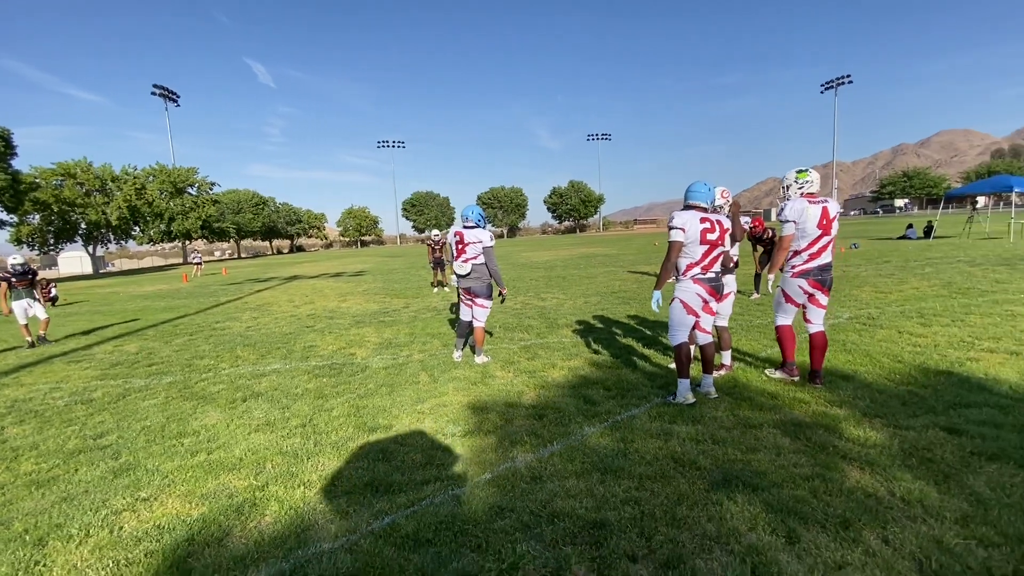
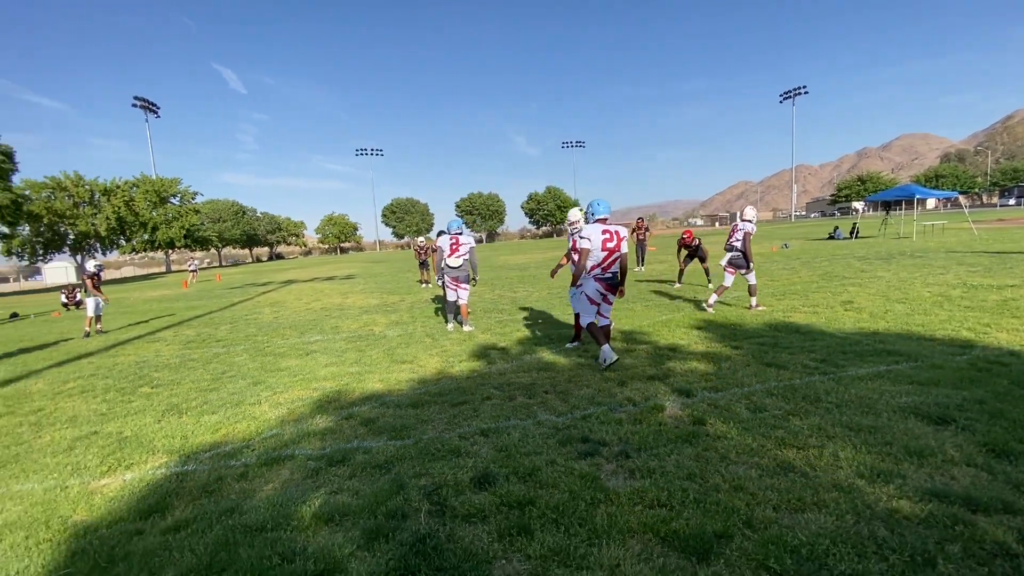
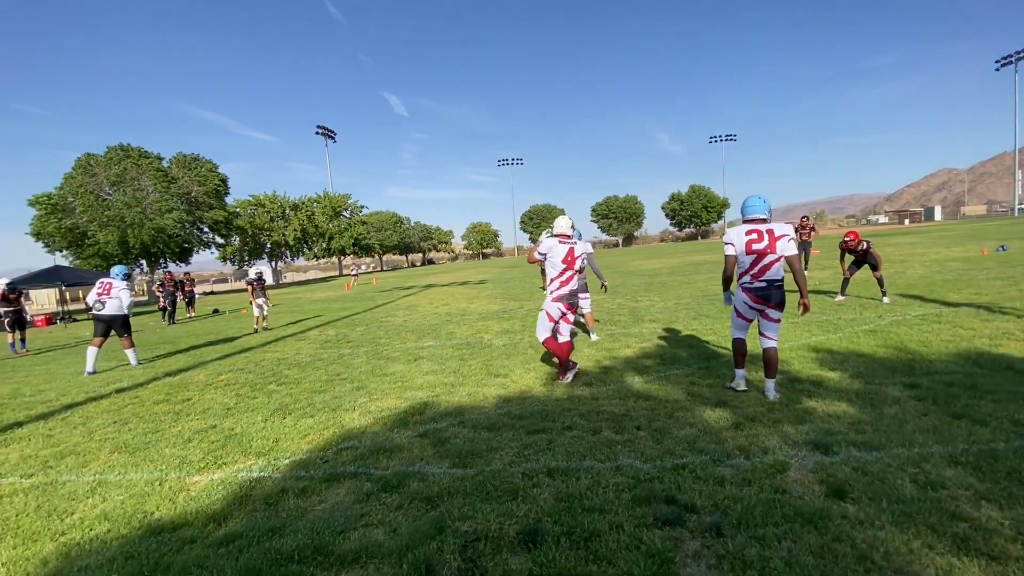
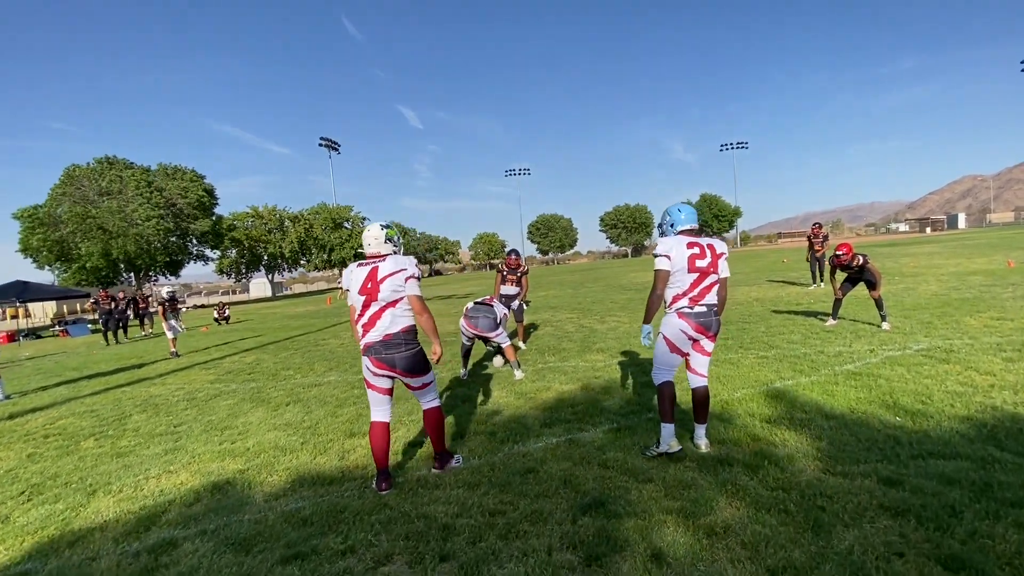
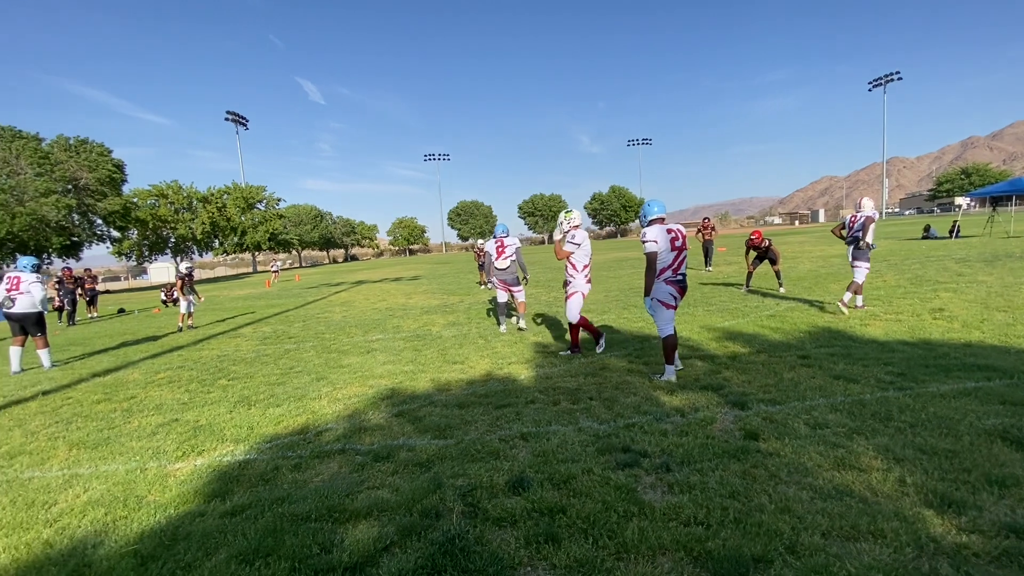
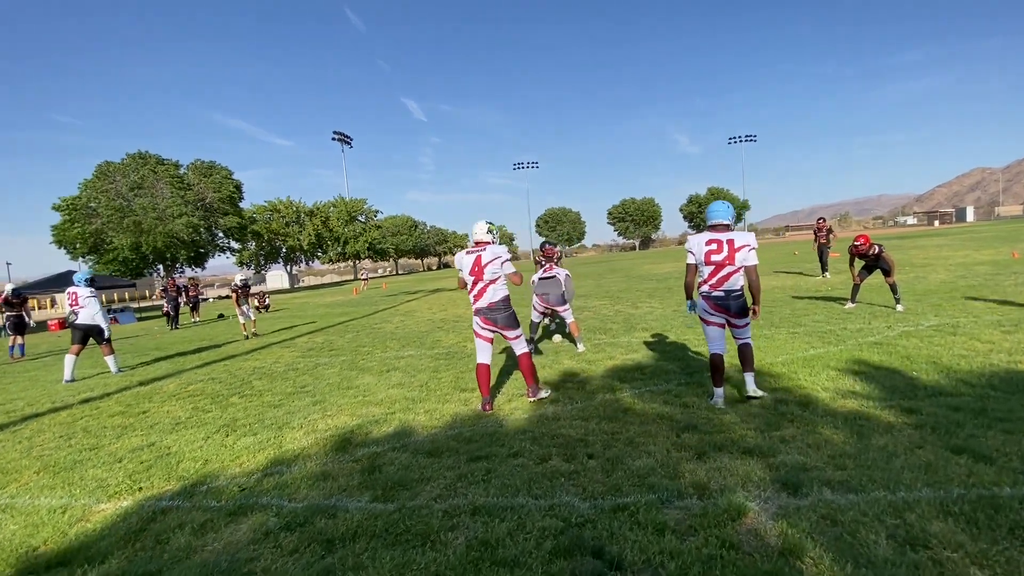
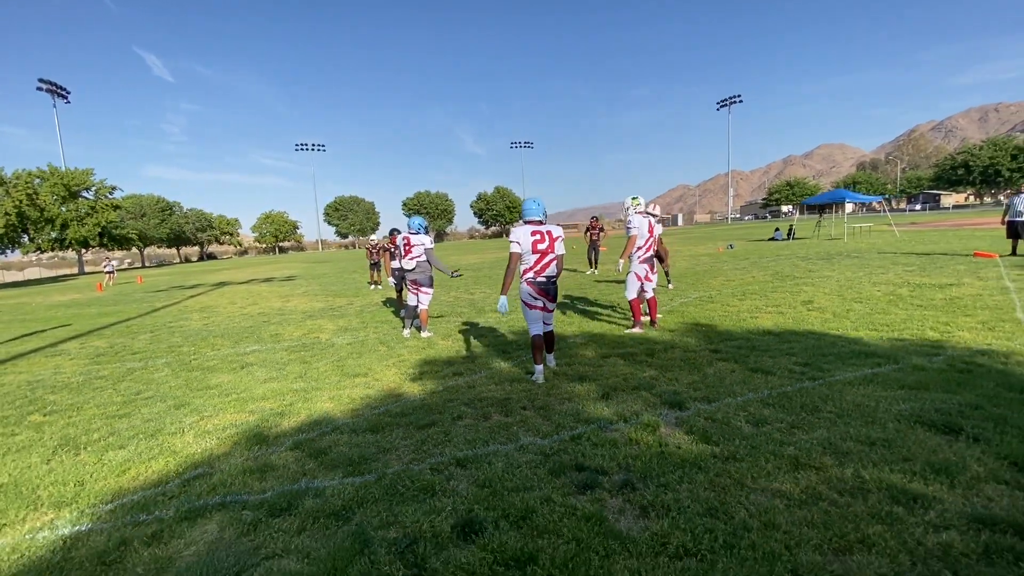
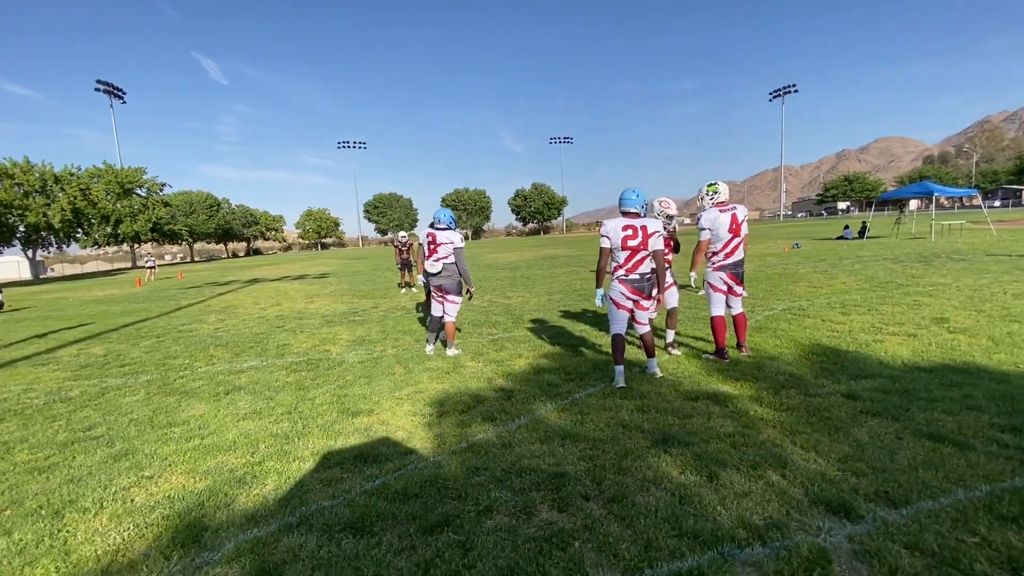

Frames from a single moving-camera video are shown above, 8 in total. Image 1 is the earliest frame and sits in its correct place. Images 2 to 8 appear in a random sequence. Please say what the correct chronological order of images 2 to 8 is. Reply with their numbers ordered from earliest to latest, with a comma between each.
8, 7, 2, 5, 3, 6, 4
